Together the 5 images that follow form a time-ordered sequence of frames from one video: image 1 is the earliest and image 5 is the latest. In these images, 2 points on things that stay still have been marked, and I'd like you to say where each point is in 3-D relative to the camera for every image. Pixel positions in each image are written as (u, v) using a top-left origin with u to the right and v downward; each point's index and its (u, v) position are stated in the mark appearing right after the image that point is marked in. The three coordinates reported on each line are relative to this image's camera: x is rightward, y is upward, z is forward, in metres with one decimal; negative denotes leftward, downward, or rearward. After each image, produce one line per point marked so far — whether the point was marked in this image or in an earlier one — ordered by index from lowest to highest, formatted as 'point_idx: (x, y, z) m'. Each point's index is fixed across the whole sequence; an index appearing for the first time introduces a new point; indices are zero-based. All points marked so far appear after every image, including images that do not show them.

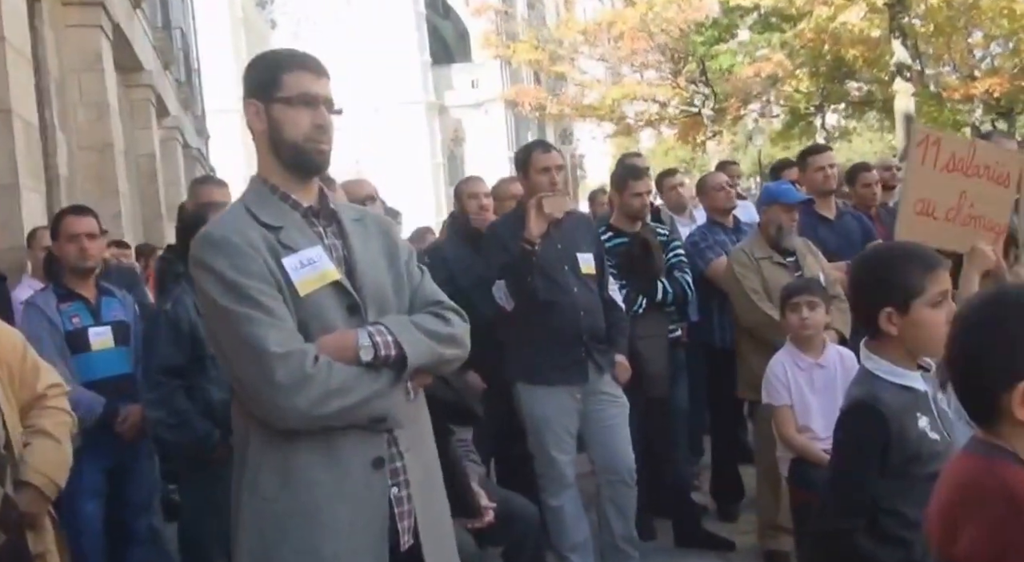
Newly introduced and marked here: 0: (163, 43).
0: (-5.1, +3.5, +14.9) m
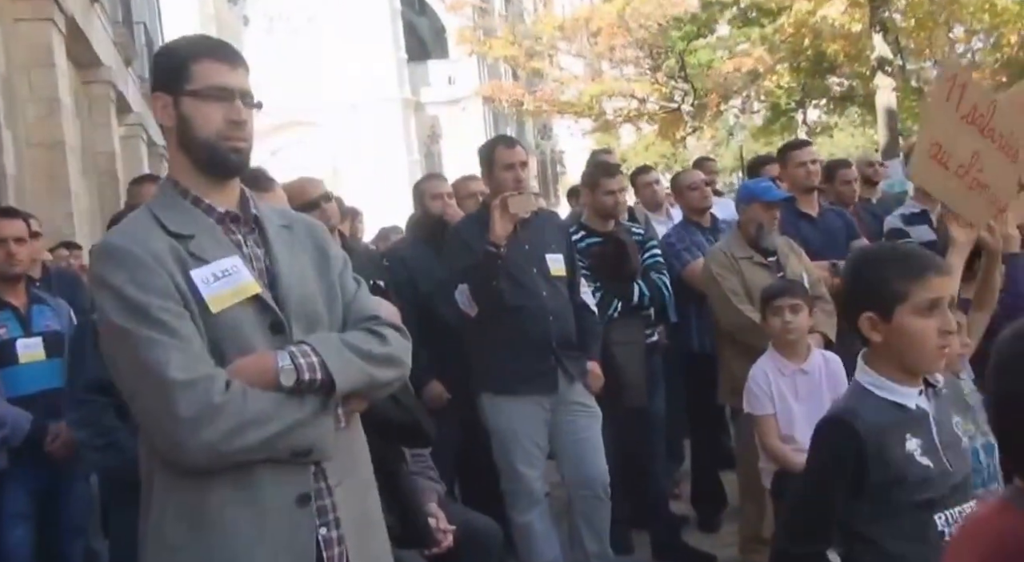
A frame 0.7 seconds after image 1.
0: (-5.5, +3.4, +14.5) m
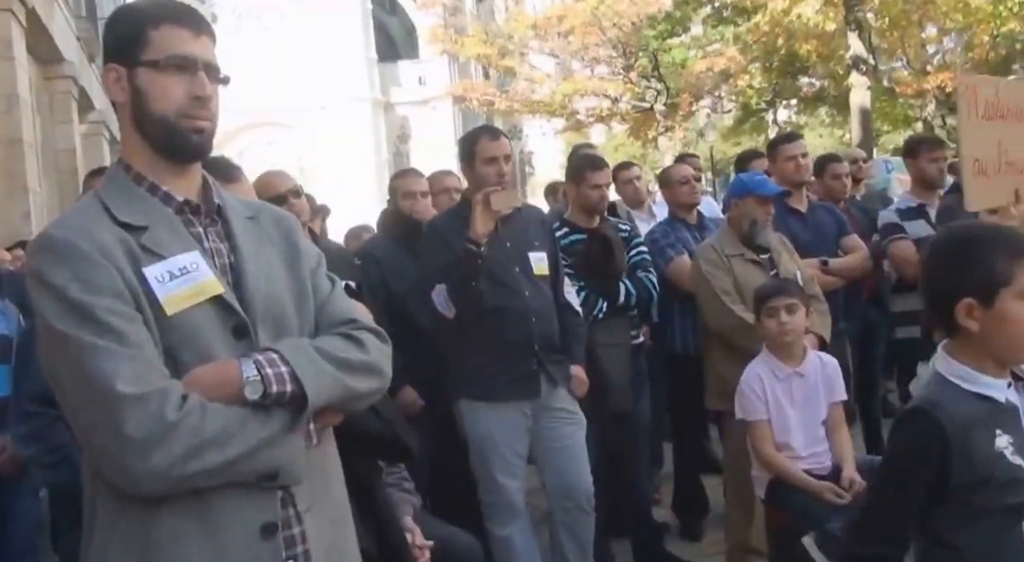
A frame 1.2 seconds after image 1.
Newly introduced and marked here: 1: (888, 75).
0: (-5.8, +3.4, +14.1) m
1: (+6.7, +3.7, +19.5) m
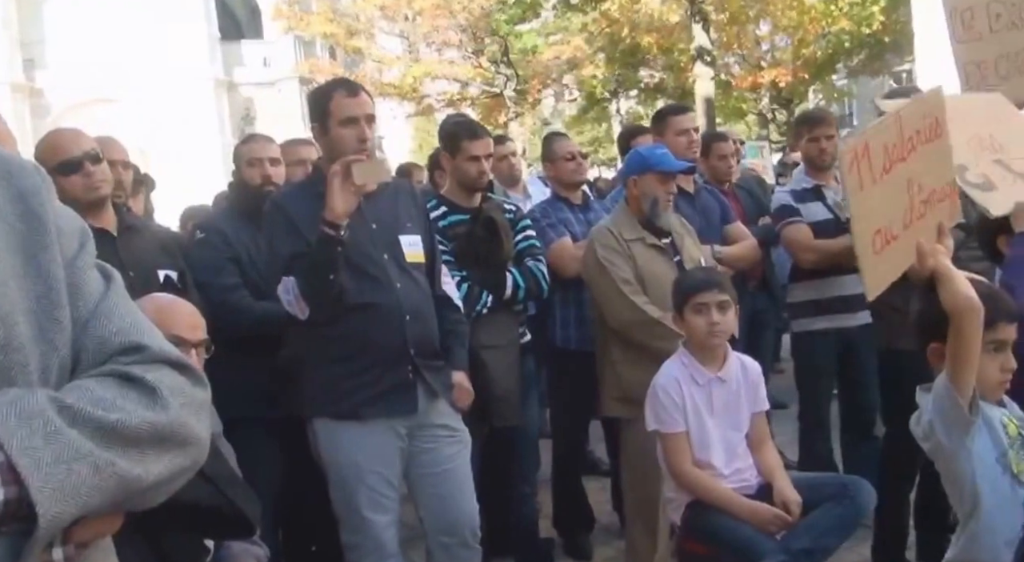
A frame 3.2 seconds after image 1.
0: (-7.6, +3.5, +12.2) m
1: (+4.0, +4.0, +19.4) m
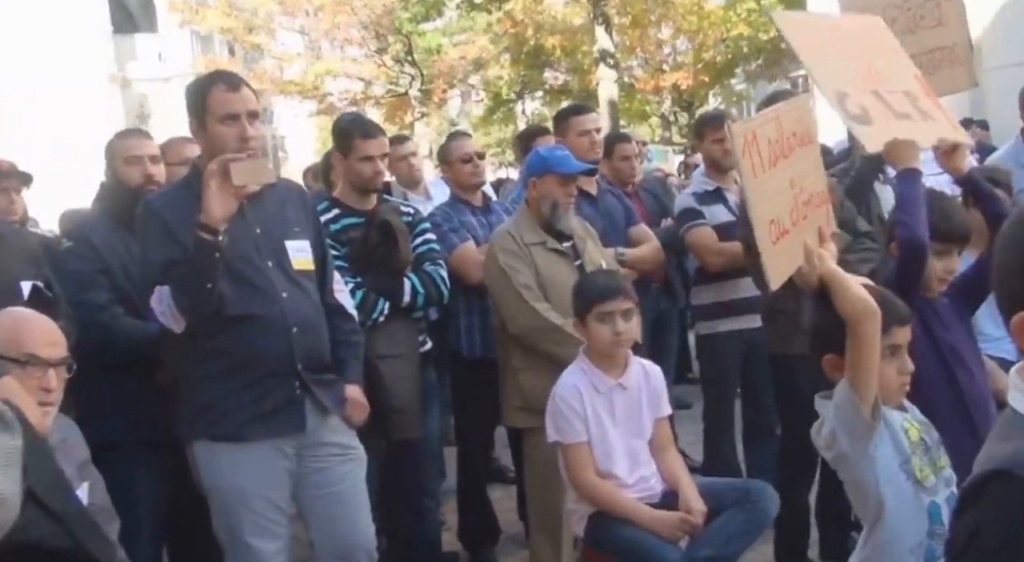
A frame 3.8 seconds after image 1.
0: (-8.7, +3.4, +11.2) m
1: (+2.2, +4.0, +19.5) m
